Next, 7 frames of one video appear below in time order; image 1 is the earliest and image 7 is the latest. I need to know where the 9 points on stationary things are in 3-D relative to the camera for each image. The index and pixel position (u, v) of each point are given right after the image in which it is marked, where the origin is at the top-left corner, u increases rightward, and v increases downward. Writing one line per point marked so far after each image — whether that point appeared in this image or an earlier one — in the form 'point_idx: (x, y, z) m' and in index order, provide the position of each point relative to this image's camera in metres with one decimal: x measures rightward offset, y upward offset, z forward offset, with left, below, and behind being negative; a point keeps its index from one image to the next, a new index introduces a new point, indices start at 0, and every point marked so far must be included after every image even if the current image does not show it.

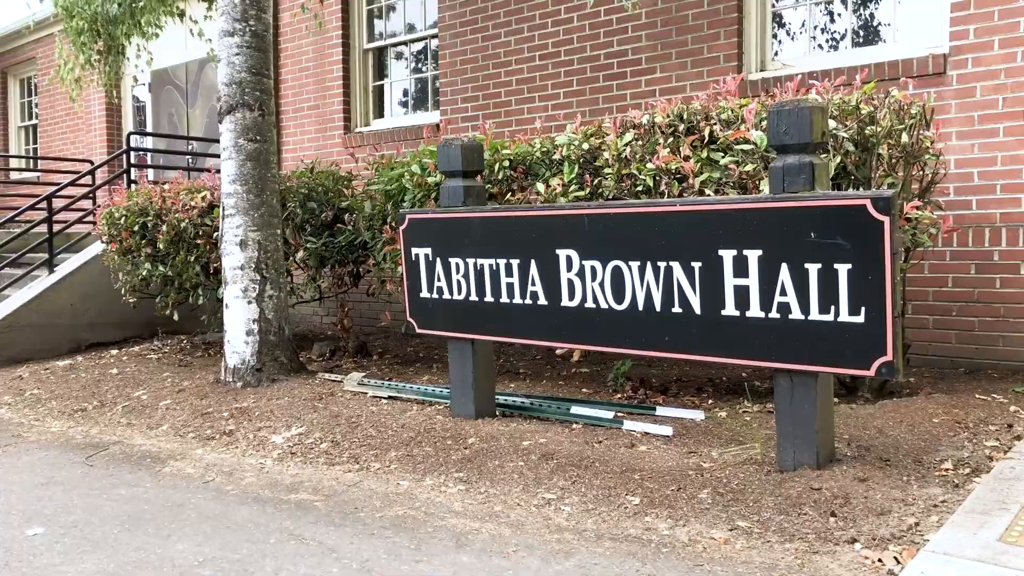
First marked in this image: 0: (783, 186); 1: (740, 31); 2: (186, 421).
0: (+1.0, +0.4, +3.1) m
1: (+1.6, +1.8, +6.1) m
2: (-1.8, -0.7, +4.8) m
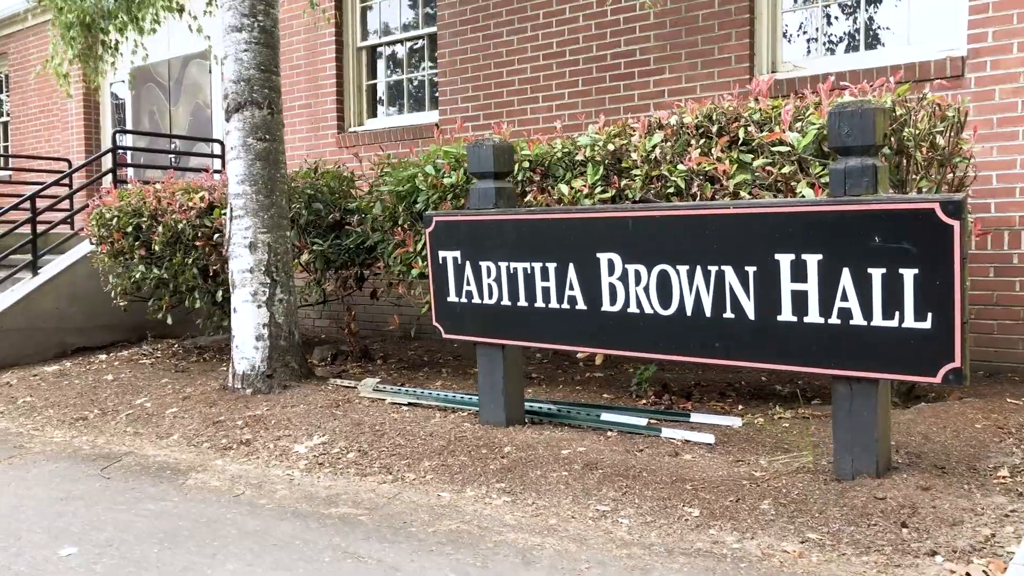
0: (+1.1, +0.3, +3.0) m
1: (+1.7, +1.8, +6.1) m
2: (-1.7, -0.8, +4.7) m
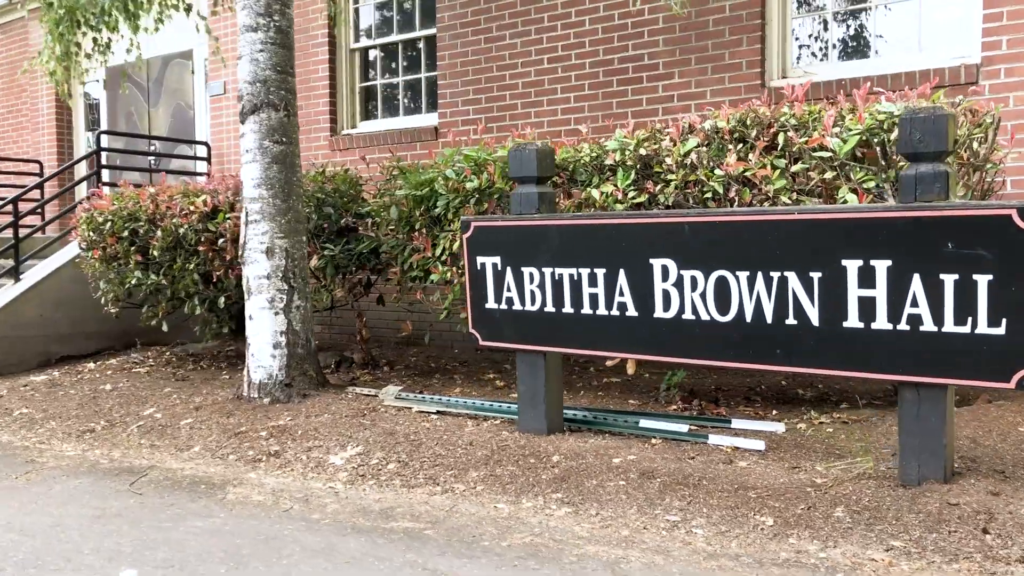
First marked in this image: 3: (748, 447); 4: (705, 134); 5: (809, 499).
0: (+1.4, +0.3, +3.0) m
1: (+1.8, +1.8, +6.1) m
2: (-1.5, -0.8, +4.5) m
3: (+1.0, -0.7, +3.7) m
4: (+1.0, +0.8, +4.4) m
5: (+1.1, -0.7, +3.1) m
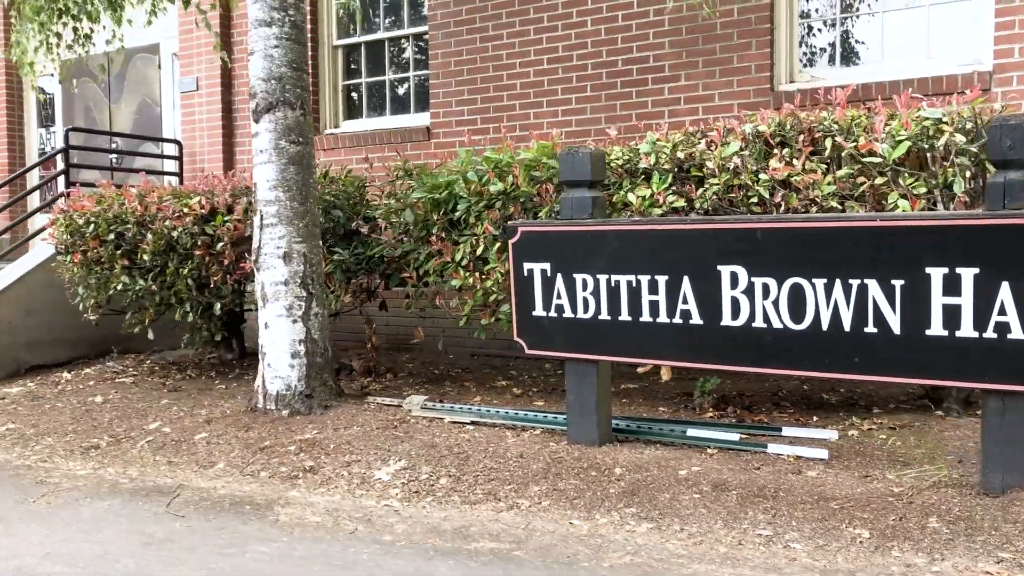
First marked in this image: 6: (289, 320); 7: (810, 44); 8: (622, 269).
0: (+1.7, +0.3, +3.0) m
1: (+1.8, +1.7, +6.1) m
2: (-1.3, -0.8, +4.3) m
3: (+1.3, -0.7, +3.6) m
4: (+1.2, +0.8, +4.4) m
5: (+1.4, -0.8, +3.1) m
6: (-1.2, -0.2, +4.8) m
7: (+2.1, +1.8, +6.3) m
8: (+0.5, +0.1, +3.7) m
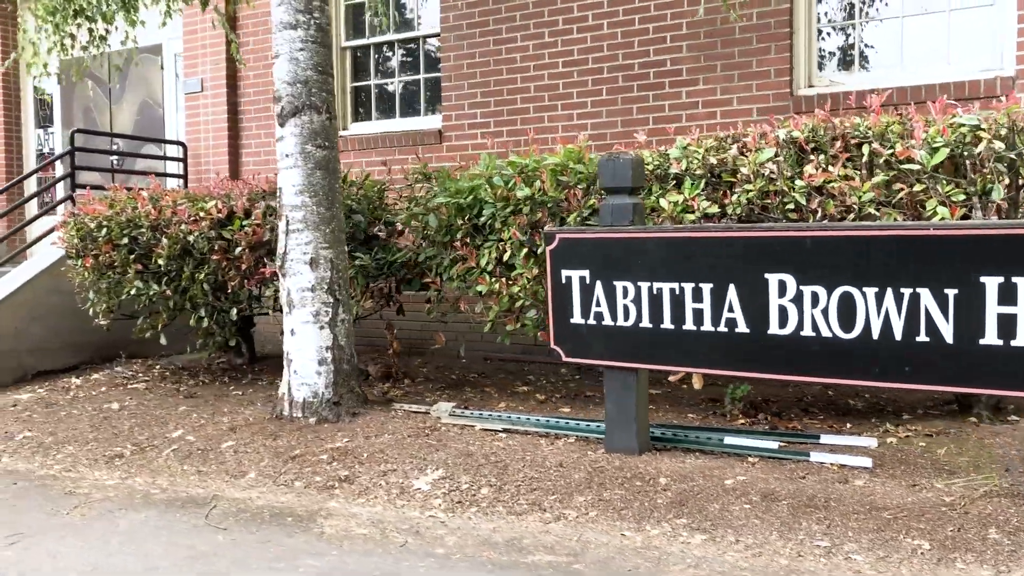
0: (+1.9, +0.3, +3.0) m
1: (+2.0, +1.7, +6.1) m
2: (-1.2, -0.9, +4.2) m
3: (+1.4, -0.7, +3.6) m
4: (+1.3, +0.7, +4.3) m
5: (+1.5, -0.8, +3.0) m
6: (-1.1, -0.2, +4.7) m
7: (+2.3, +1.7, +6.3) m
8: (+0.6, 0.0, +3.7) m
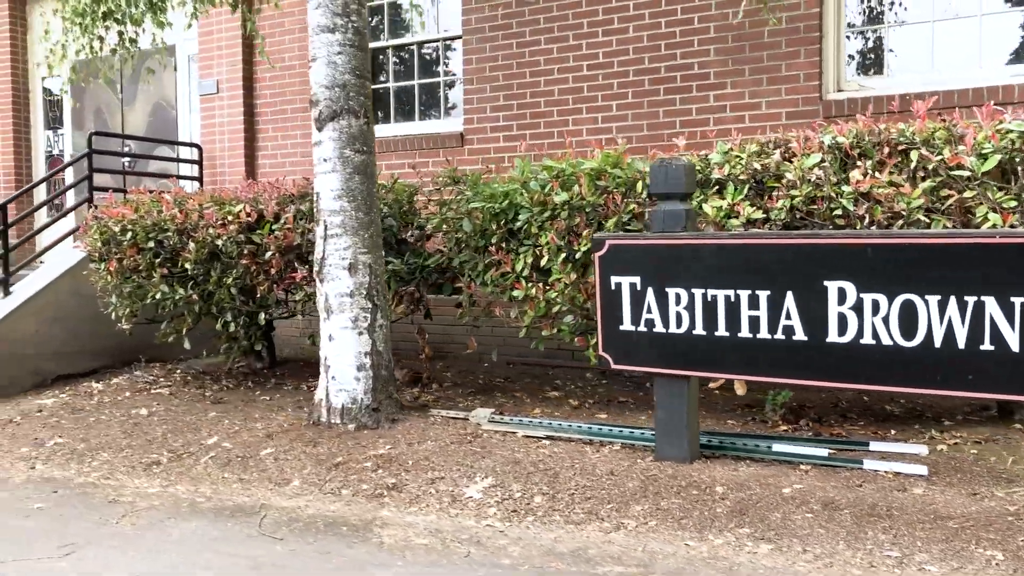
0: (+2.1, +0.2, +3.0) m
1: (+2.2, +1.7, +6.1) m
2: (-0.9, -0.9, +4.2) m
3: (+1.7, -0.8, +3.6) m
4: (+1.6, +0.7, +4.3) m
5: (+1.8, -0.8, +3.0) m
6: (-0.9, -0.2, +4.7) m
7: (+2.5, +1.7, +6.3) m
8: (+0.9, 0.0, +3.7) m
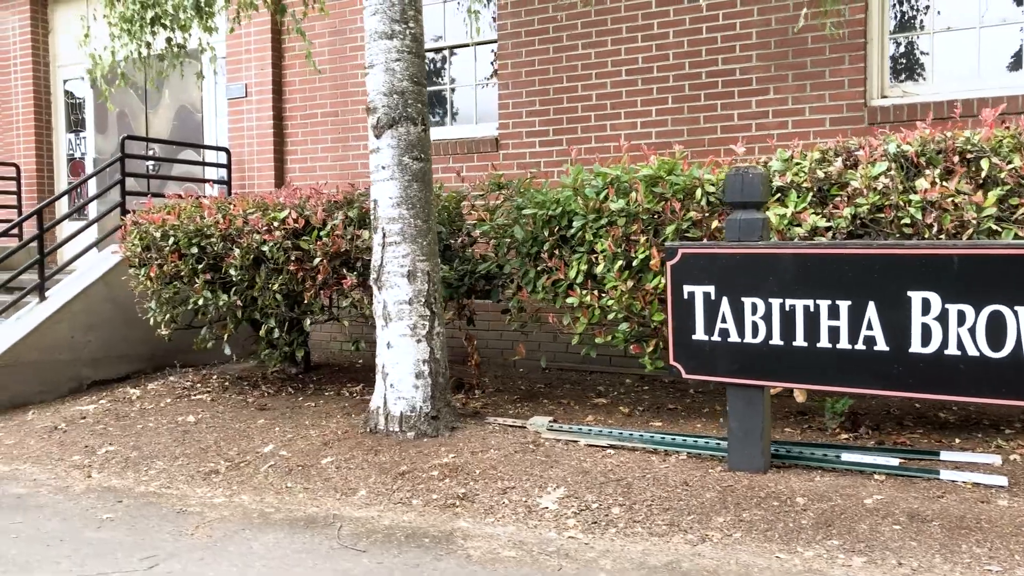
0: (+2.4, +0.2, +3.0) m
1: (+2.5, +1.6, +6.1) m
2: (-0.6, -0.9, +4.2) m
3: (+2.0, -0.8, +3.6) m
4: (+1.9, +0.6, +4.3) m
5: (+2.1, -0.9, +3.0) m
6: (-0.5, -0.3, +4.7) m
7: (+2.8, +1.7, +6.3) m
8: (+1.2, 0.0, +3.7) m
